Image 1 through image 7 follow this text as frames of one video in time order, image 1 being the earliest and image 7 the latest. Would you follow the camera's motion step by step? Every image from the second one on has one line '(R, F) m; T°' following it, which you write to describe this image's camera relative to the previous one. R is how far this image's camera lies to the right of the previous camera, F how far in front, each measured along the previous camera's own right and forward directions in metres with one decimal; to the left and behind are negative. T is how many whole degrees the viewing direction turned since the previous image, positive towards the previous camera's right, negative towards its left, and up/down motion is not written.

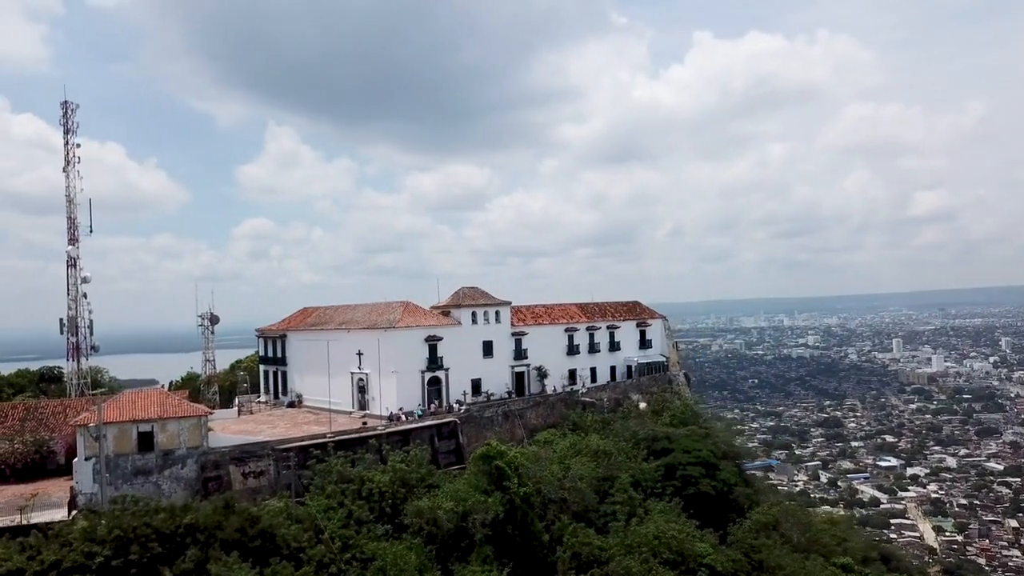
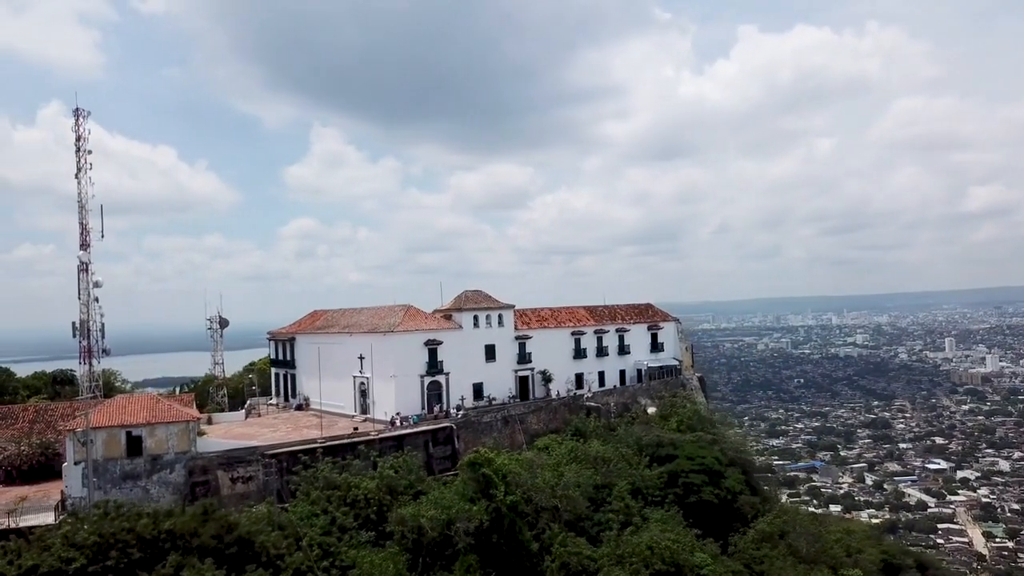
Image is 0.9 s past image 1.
(+1.4, +0.3) m; -3°
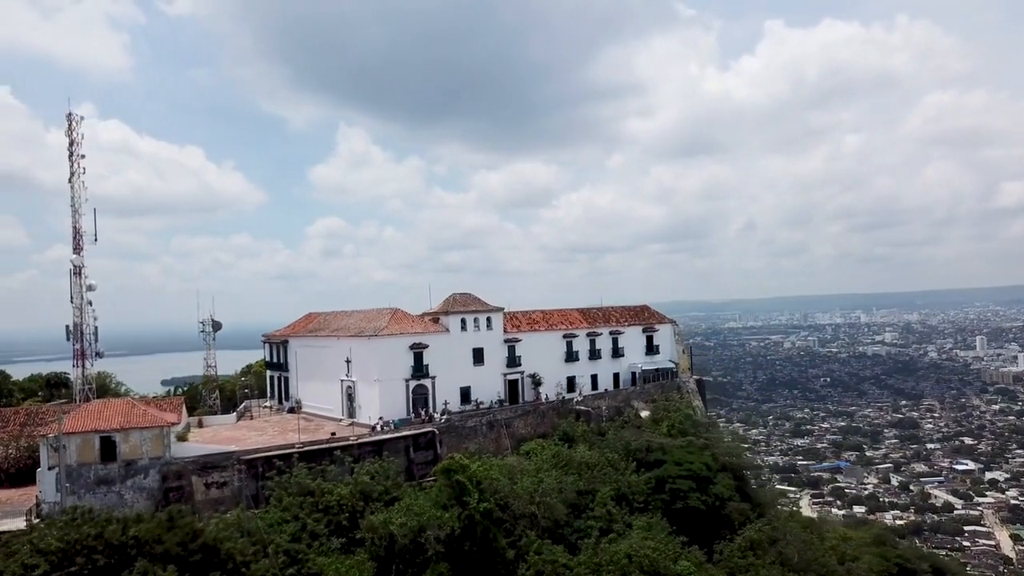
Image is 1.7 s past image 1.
(+1.2, +0.3) m; -2°
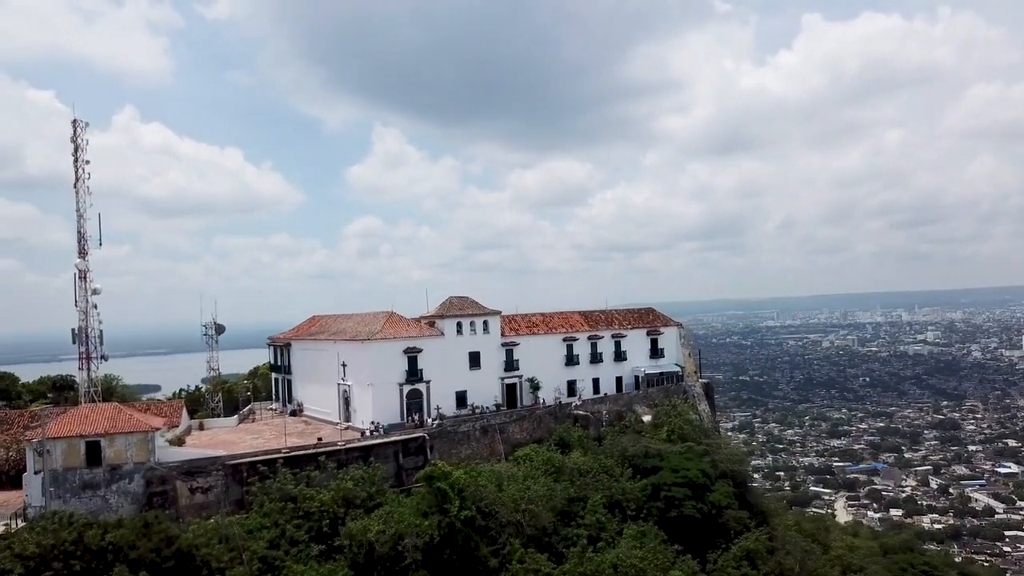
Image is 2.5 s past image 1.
(+1.3, +0.3) m; -2°
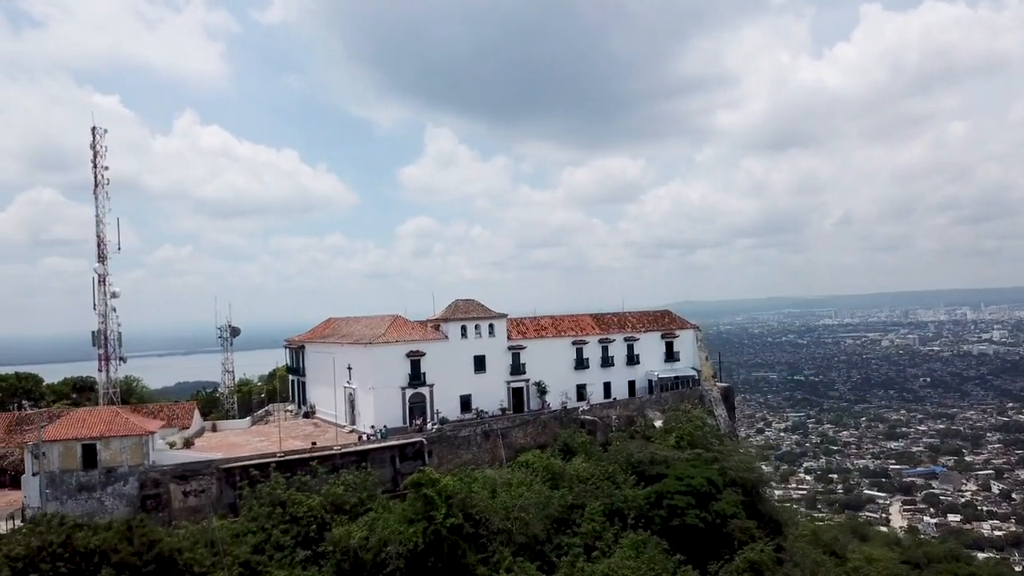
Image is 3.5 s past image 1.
(+1.5, +0.4) m; -4°
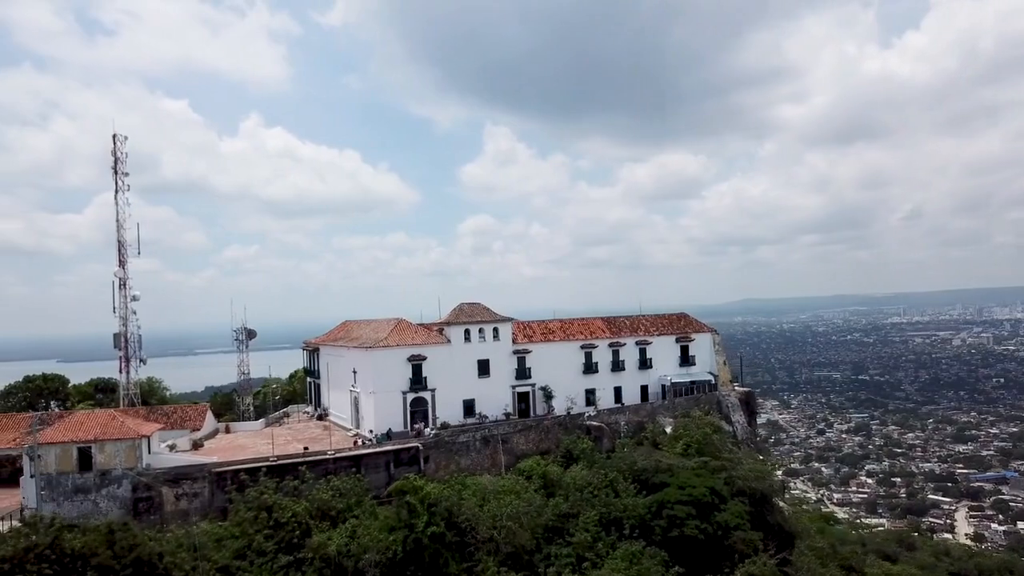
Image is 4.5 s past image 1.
(+1.8, +0.4) m; -4°
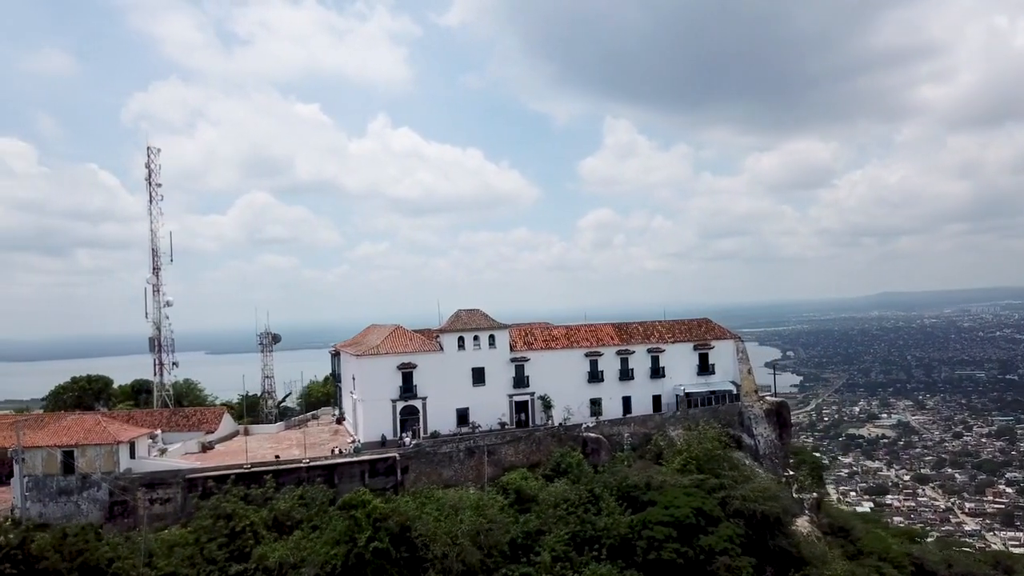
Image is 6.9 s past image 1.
(+4.1, +1.0) m; -8°
